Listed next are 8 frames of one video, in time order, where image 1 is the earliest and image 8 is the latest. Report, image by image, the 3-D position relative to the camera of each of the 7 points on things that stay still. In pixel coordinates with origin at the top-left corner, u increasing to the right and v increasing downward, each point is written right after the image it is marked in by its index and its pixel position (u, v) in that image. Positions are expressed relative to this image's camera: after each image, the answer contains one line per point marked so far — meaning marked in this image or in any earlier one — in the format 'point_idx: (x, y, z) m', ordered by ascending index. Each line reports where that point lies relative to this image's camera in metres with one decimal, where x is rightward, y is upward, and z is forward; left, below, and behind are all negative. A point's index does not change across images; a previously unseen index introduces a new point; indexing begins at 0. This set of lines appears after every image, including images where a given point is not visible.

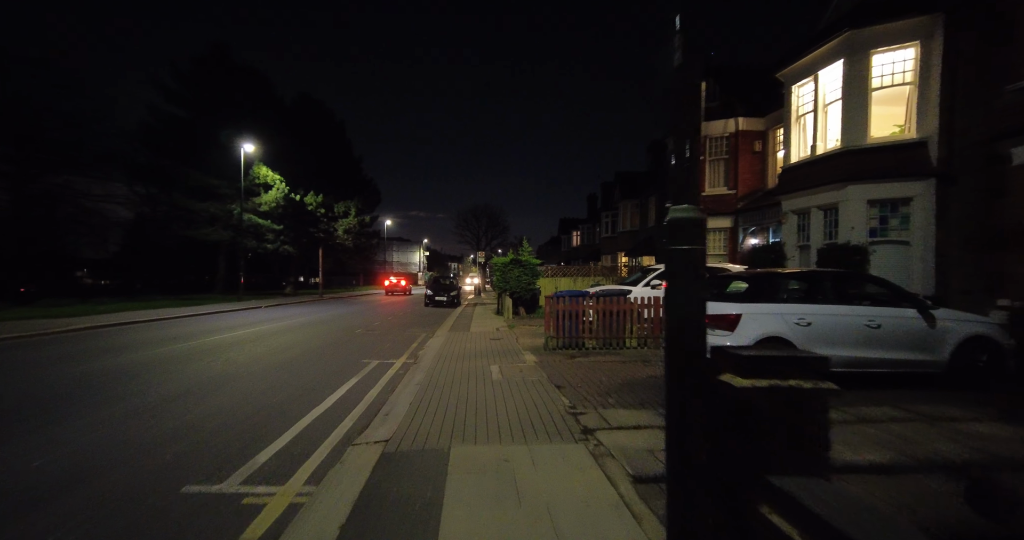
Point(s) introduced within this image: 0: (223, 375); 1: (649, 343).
0: (-6.7, -2.3, +9.9) m
1: (+3.2, -1.7, +9.8) m
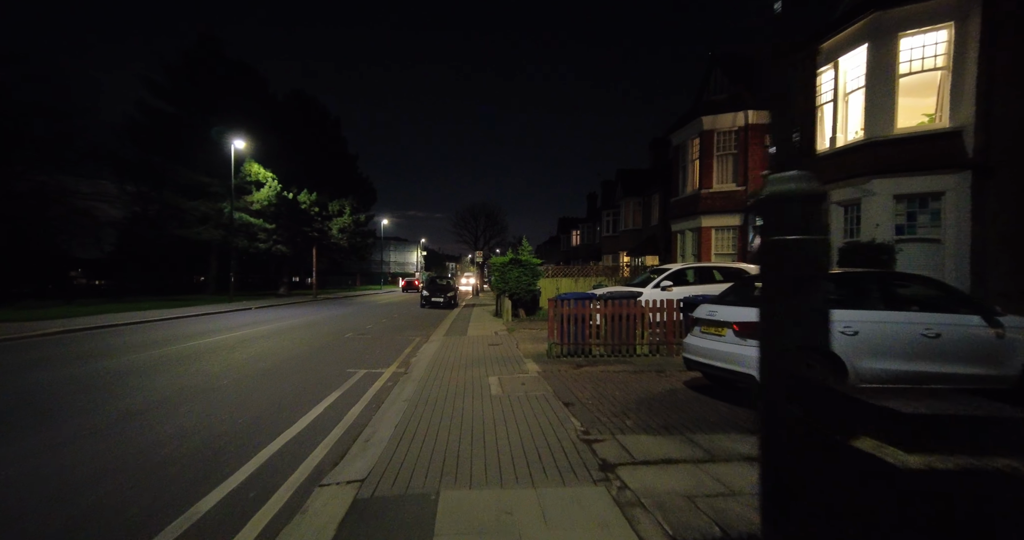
0: (-6.7, -2.3, +9.1) m
1: (+3.2, -1.7, +9.1) m
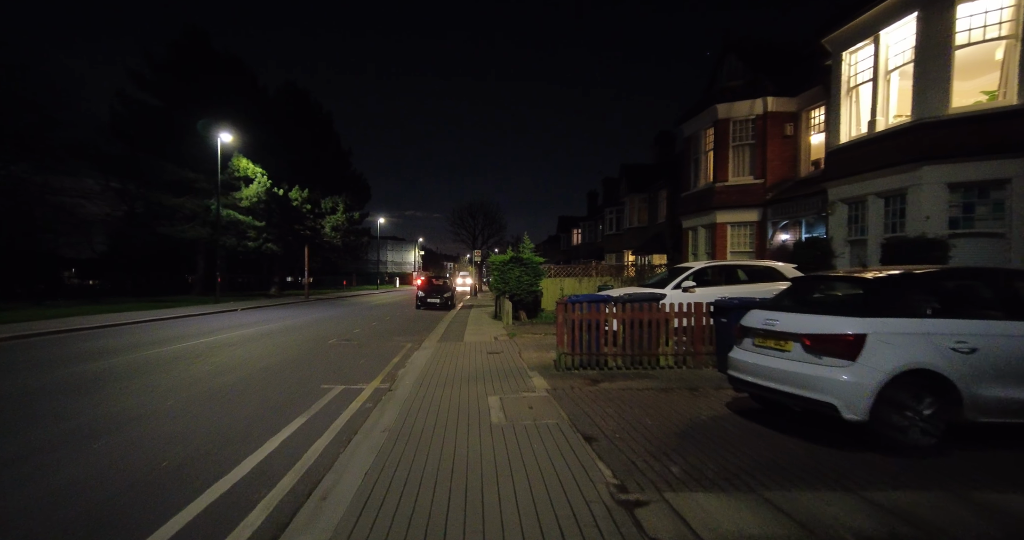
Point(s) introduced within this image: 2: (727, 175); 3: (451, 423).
0: (-6.6, -2.3, +7.8) m
1: (+3.3, -1.7, +7.8) m
2: (+8.6, +3.8, +16.6) m
3: (-0.8, -1.9, +5.2) m
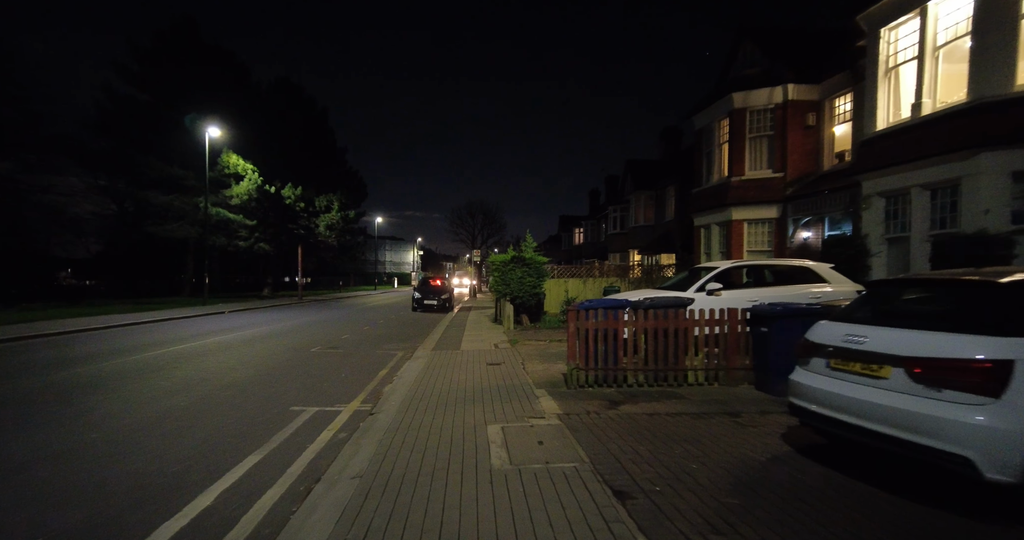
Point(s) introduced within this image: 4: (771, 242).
0: (-6.6, -2.3, +6.7) m
1: (+3.3, -1.7, +6.7) m
2: (+8.6, +3.8, +15.5) m
3: (-0.7, -1.9, +4.1) m
4: (+9.6, +1.0, +15.4) m
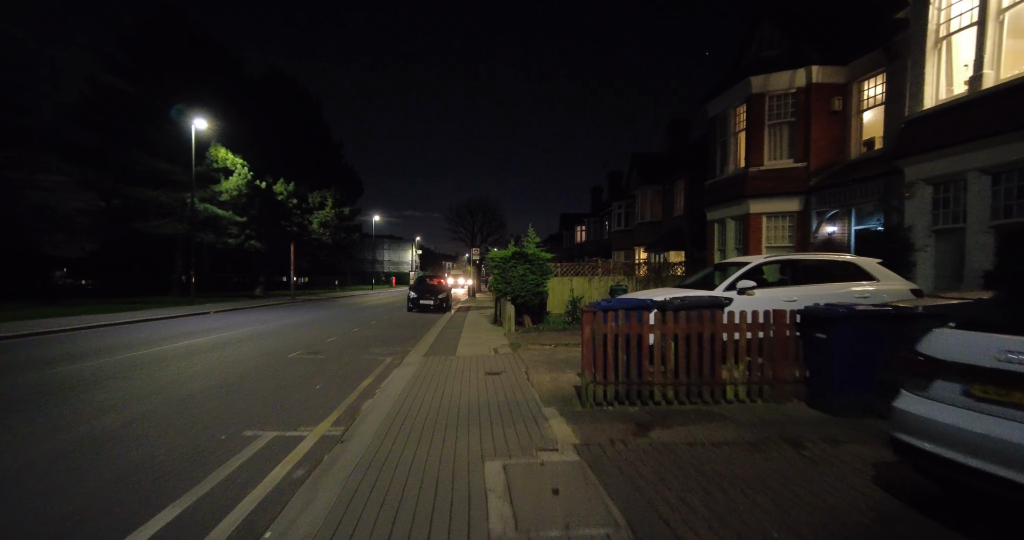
0: (-6.5, -2.2, +5.6) m
1: (+3.4, -1.6, +5.6) m
2: (+8.6, +3.8, +14.4) m
3: (-0.7, -1.8, +3.0) m
4: (+9.6, +1.1, +14.3) m
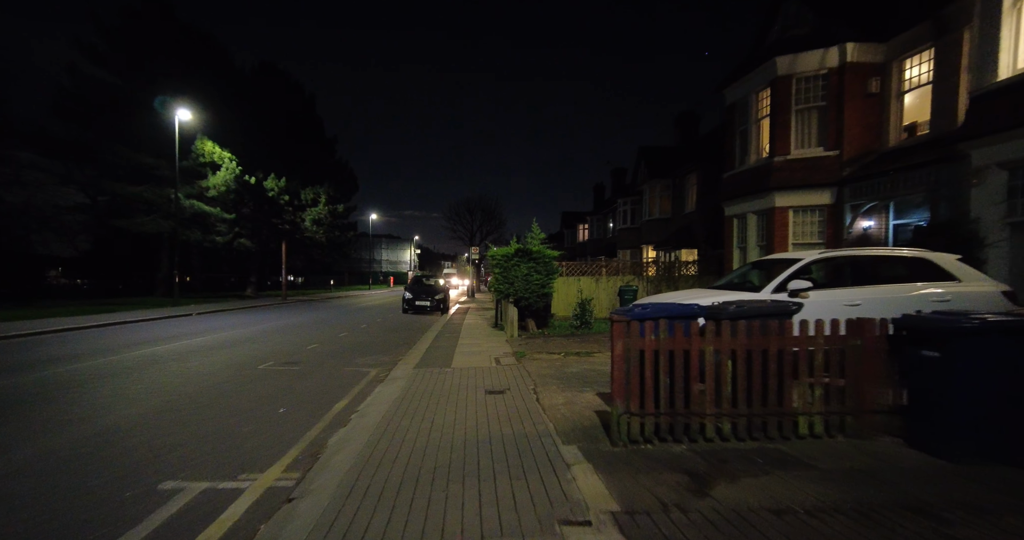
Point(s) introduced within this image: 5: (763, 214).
0: (-6.4, -2.2, +4.3) m
1: (+3.5, -1.6, +4.3) m
2: (+8.7, +3.9, +13.2) m
3: (-0.6, -1.8, +1.7) m
4: (+9.7, +1.1, +13.0) m
5: (+8.5, +1.9, +14.1) m
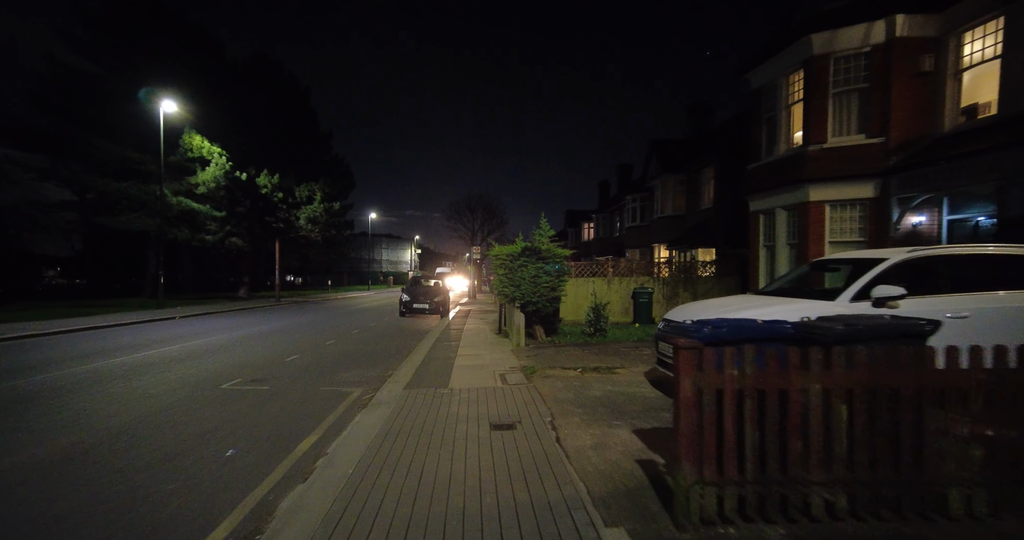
0: (-6.3, -2.2, +3.0) m
1: (+3.6, -1.6, +3.0) m
2: (+8.9, +3.8, +11.8) m
3: (-0.4, -1.8, +0.4) m
4: (+9.8, +1.1, +11.7) m
5: (+8.6, +1.9, +12.8) m
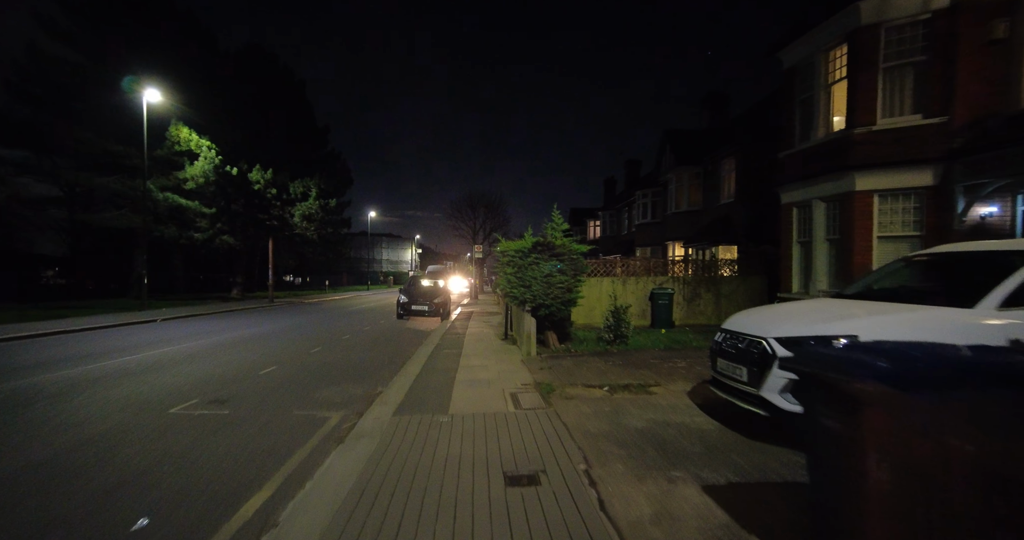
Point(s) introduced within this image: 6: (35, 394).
0: (-6.1, -2.2, +1.6) m
1: (+3.8, -1.6, +1.6) m
2: (+9.1, +3.9, +10.4) m
3: (-0.2, -1.8, -1.0) m
4: (+10.1, +1.2, +10.3) m
5: (+8.9, +1.9, +11.4) m
6: (-8.7, -2.3, +7.6) m
